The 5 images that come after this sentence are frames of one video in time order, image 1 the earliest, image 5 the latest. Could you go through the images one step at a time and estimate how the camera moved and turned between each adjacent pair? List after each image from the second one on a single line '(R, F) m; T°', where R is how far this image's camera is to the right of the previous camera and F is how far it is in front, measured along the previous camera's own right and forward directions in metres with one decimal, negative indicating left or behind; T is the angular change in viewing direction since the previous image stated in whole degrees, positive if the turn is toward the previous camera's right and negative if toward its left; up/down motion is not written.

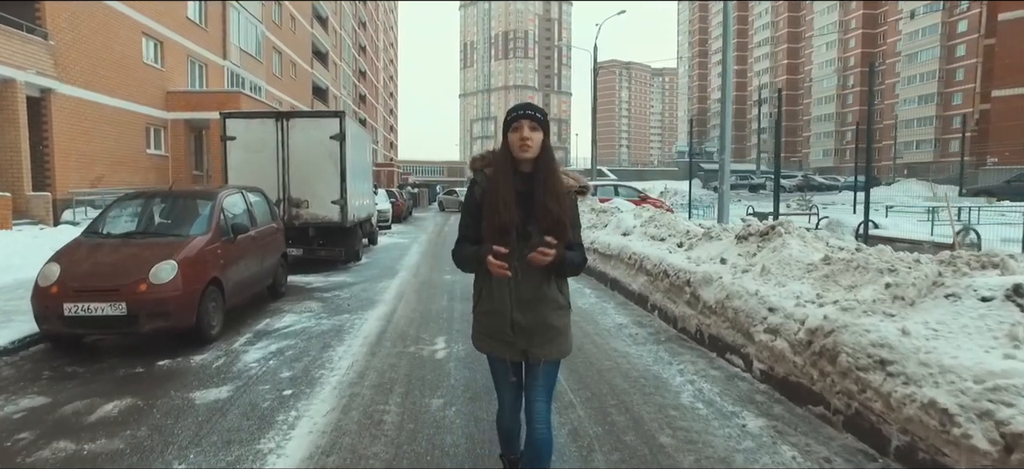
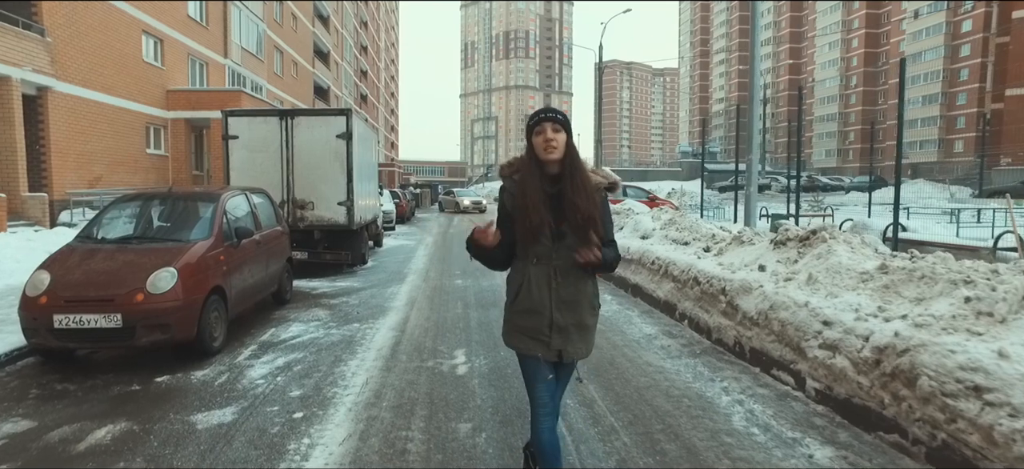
(-0.2, +0.4) m; 0°
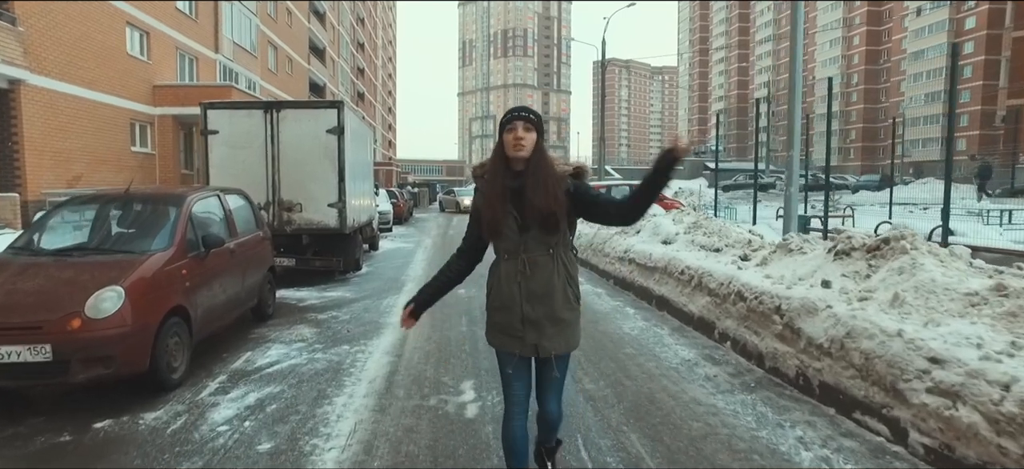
(-0.2, +1.0) m; 0°
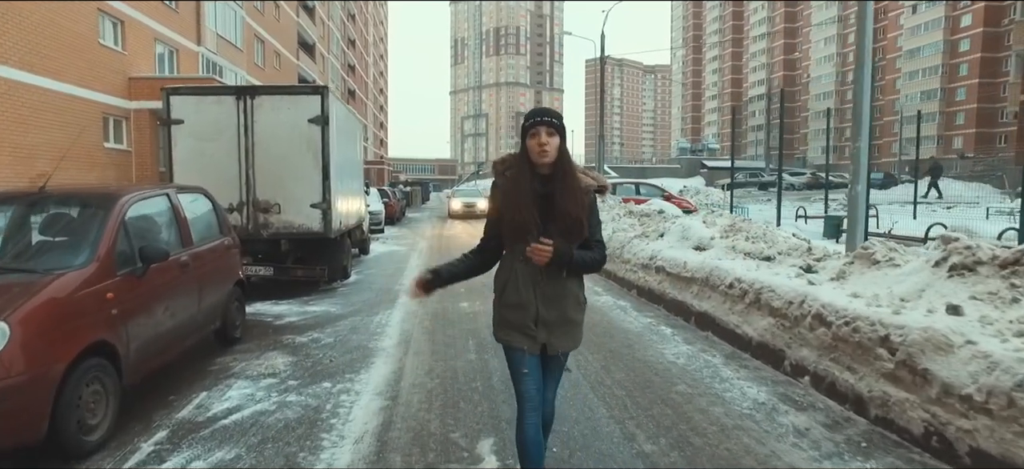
(-0.2, +1.3) m; +1°
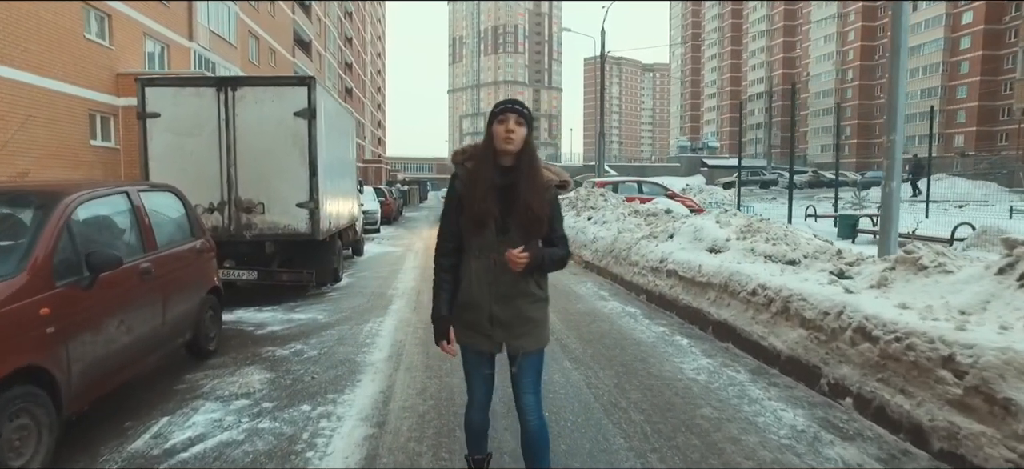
(0.0, +0.6) m; 0°
